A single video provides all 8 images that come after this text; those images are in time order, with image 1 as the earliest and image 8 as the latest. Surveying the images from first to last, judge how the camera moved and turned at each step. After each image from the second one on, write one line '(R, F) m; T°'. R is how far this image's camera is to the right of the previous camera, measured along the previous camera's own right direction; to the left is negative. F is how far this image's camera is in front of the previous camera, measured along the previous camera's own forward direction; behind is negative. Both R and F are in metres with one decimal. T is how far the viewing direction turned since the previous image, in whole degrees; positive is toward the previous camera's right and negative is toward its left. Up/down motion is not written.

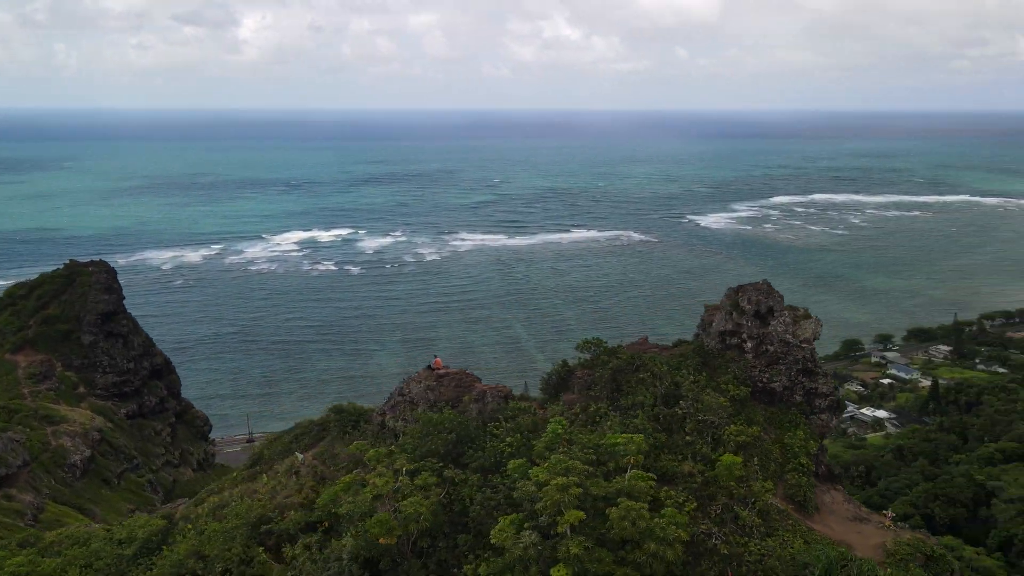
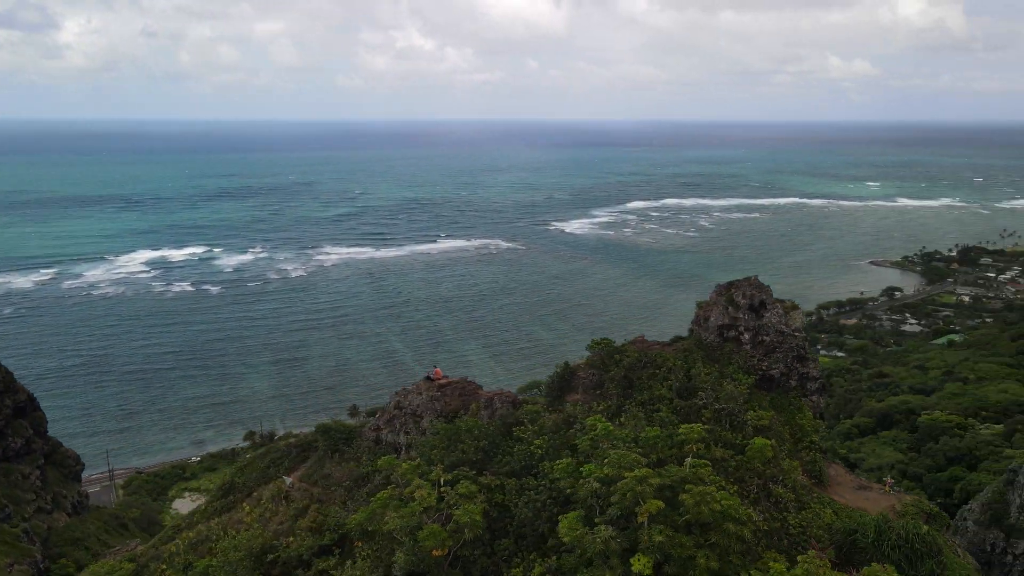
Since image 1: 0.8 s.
(-1.4, 0.0) m; +10°
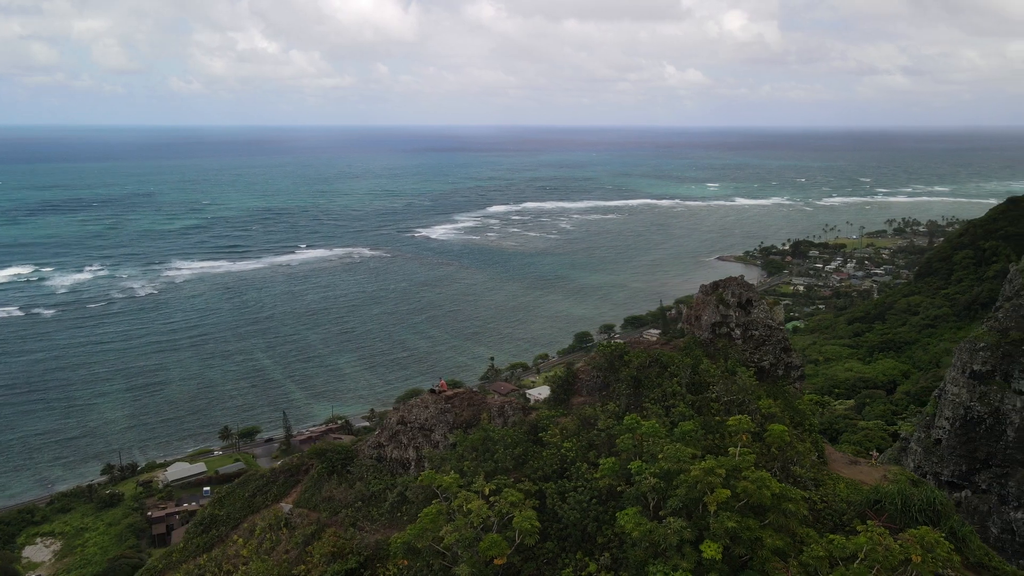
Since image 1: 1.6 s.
(-1.5, 0.0) m; +11°
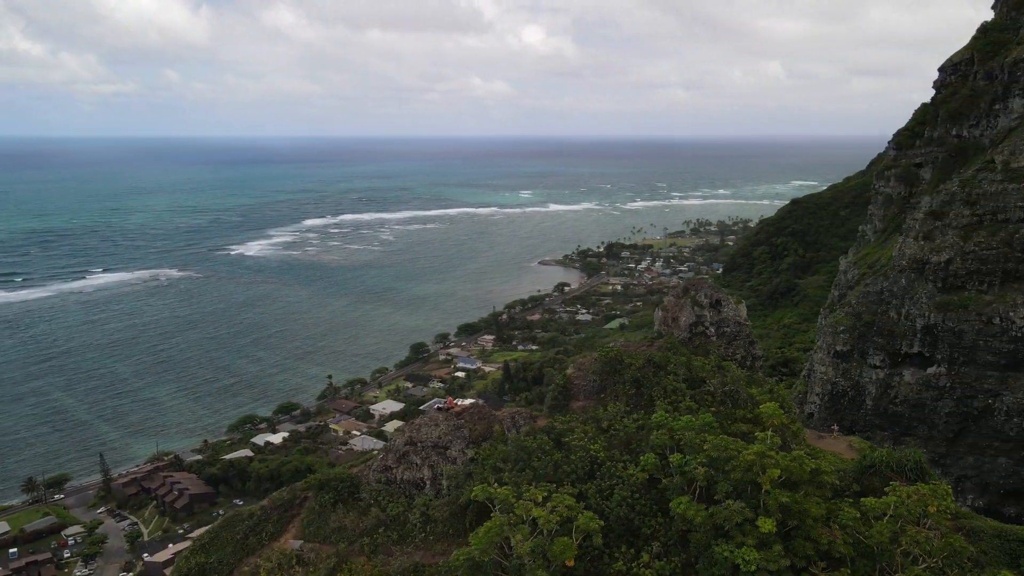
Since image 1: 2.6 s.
(-1.9, 0.0) m; +14°
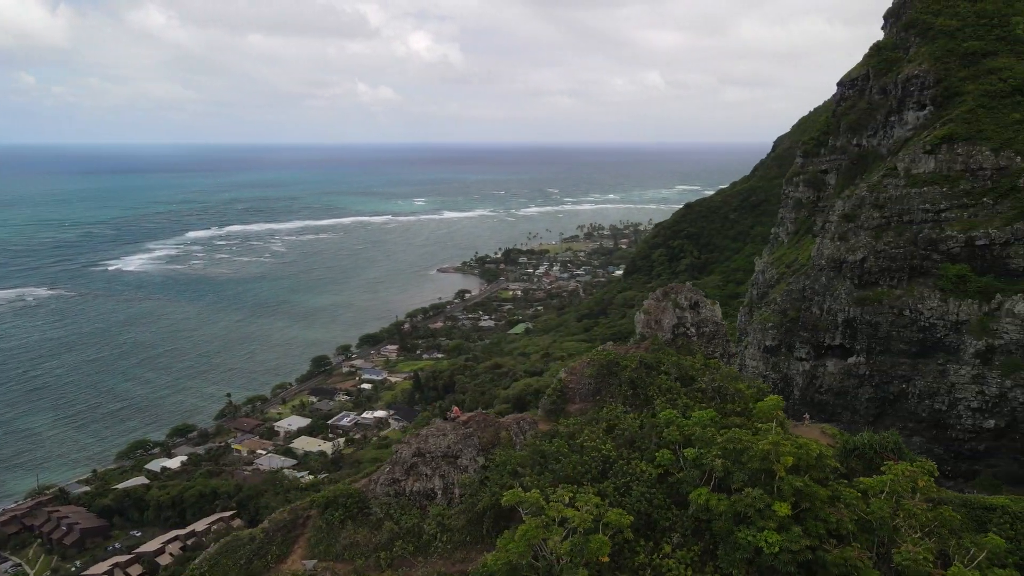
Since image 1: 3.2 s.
(-1.2, -0.1) m; +8°
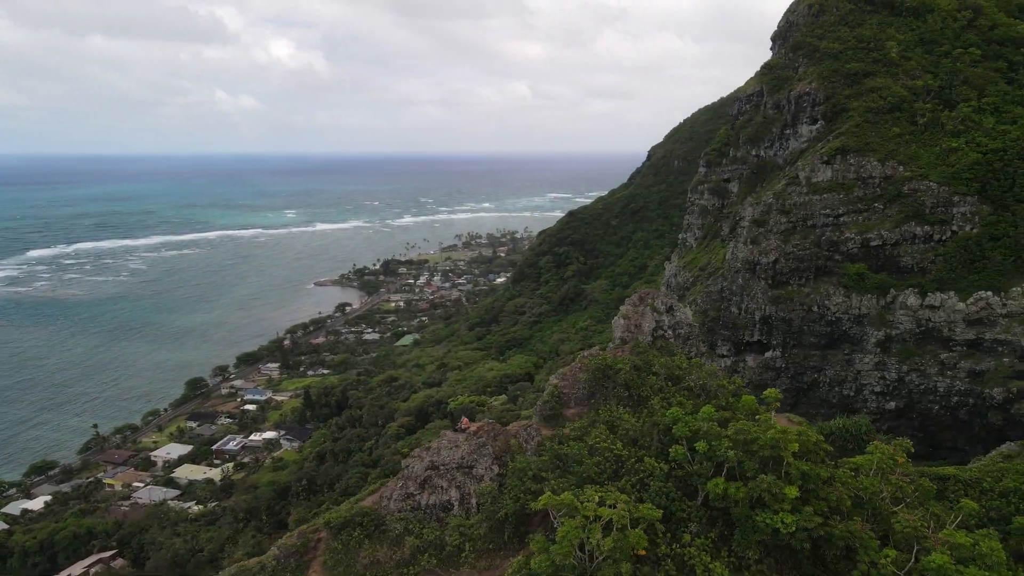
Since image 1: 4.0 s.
(-1.4, -0.1) m; +10°
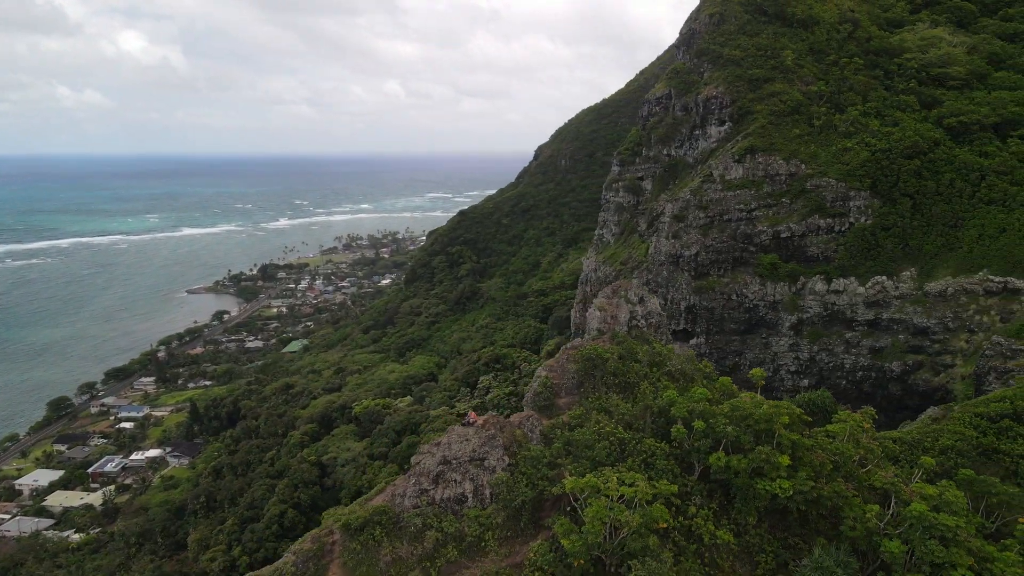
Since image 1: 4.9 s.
(-1.4, -0.2) m; +9°
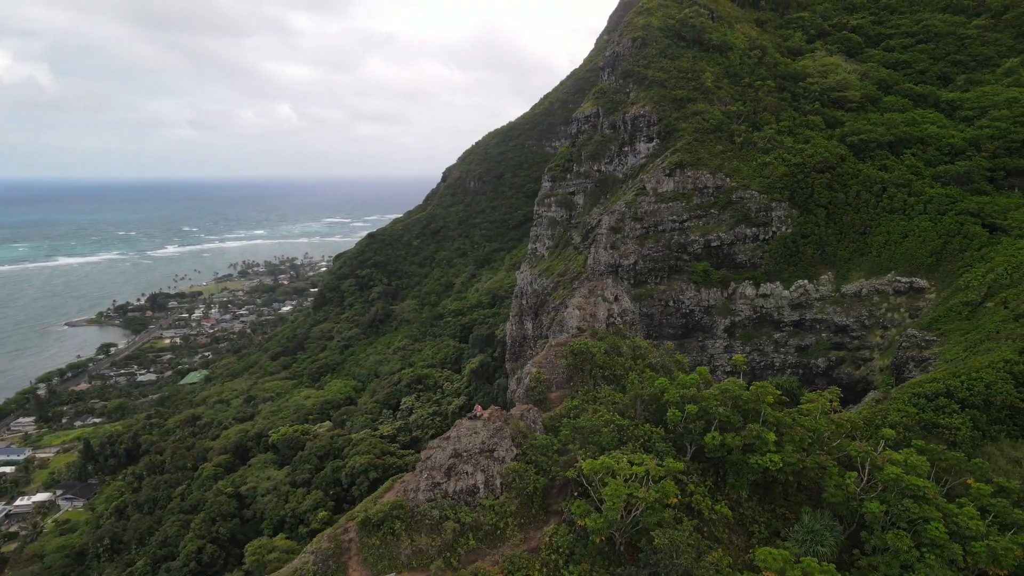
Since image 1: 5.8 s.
(-1.2, -0.3) m; +8°
